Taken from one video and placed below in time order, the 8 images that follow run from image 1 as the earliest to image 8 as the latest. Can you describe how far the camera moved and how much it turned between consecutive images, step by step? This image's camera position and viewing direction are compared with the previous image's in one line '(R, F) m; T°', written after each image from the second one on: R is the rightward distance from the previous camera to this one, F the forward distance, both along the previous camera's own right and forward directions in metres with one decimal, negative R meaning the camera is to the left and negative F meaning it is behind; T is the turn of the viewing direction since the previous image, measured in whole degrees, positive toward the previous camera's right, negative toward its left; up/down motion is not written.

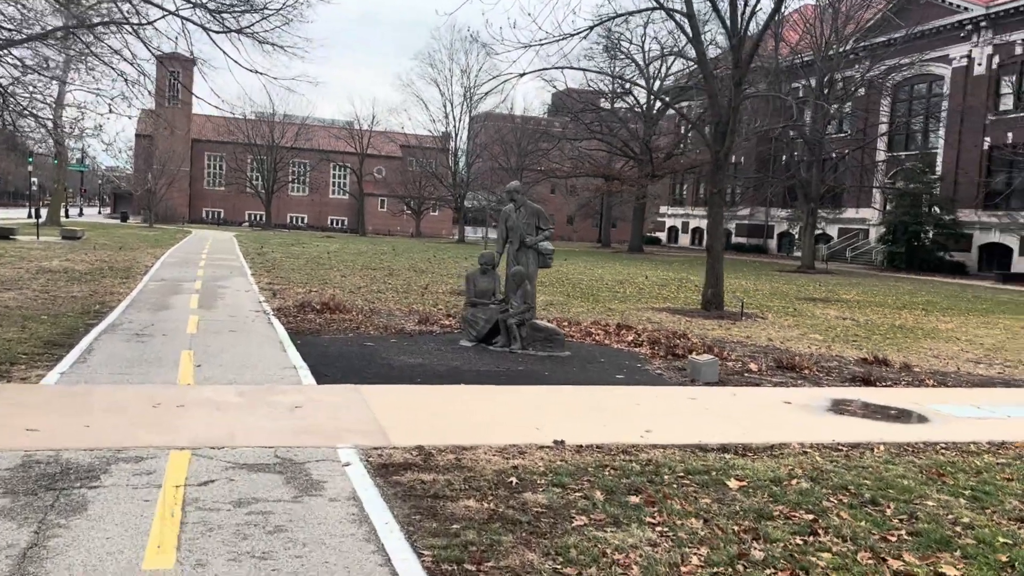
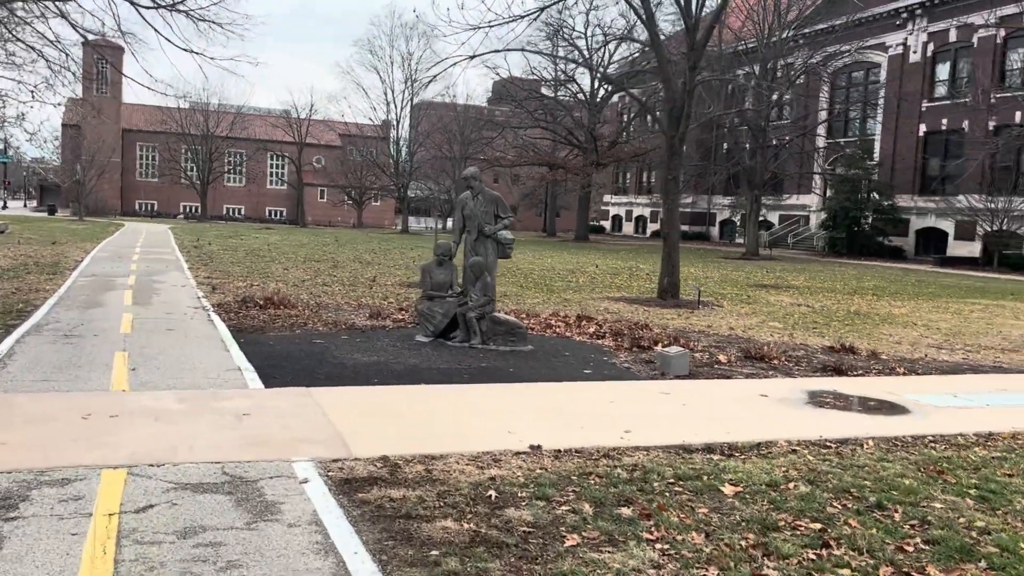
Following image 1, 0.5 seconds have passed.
(-0.2, +0.6) m; +4°
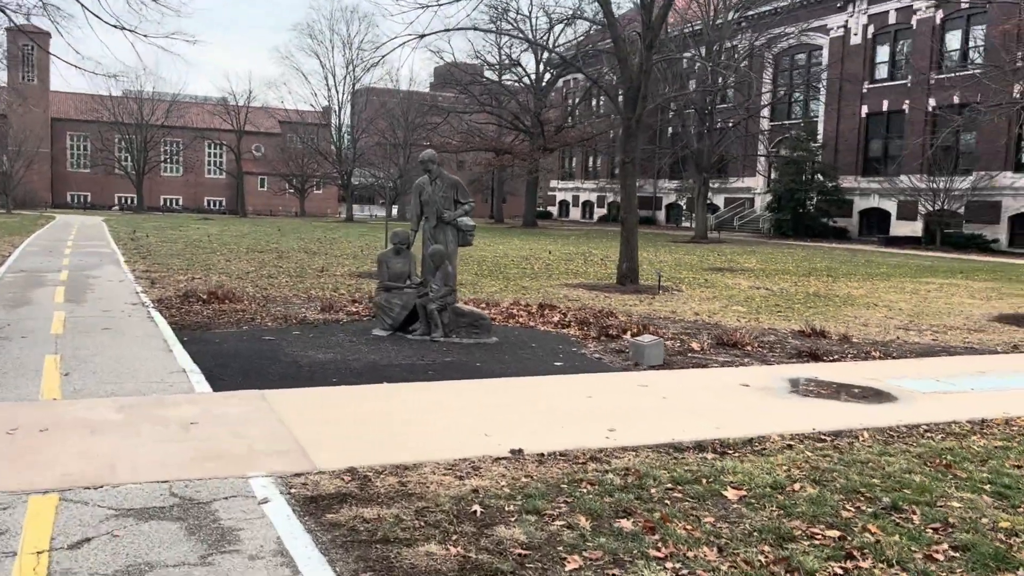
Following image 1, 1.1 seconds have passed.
(-0.2, +0.5) m; +3°
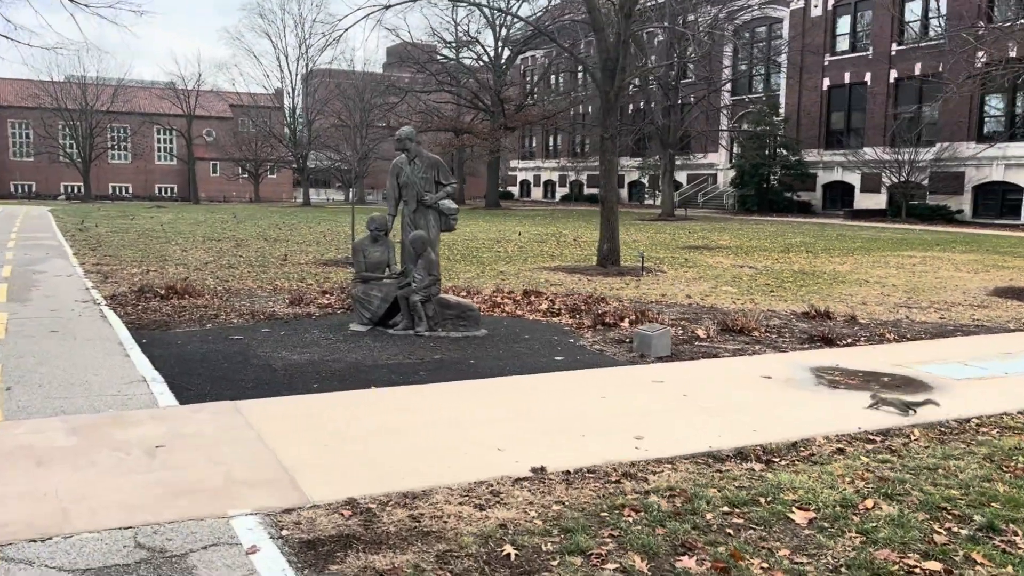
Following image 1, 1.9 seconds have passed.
(-0.3, +0.8) m; +3°
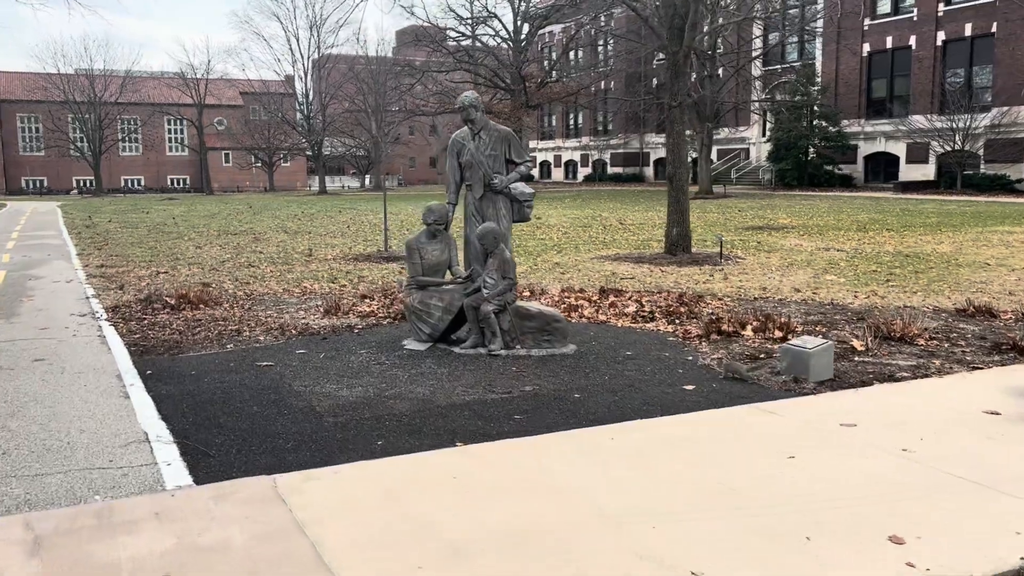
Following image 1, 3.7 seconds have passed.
(-0.7, +2.0) m; -1°
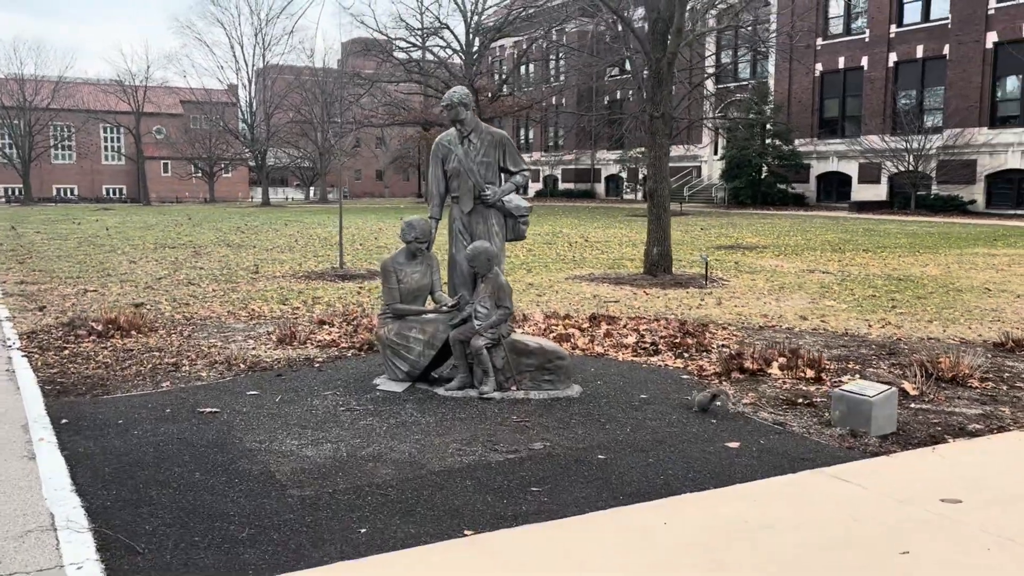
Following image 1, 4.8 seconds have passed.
(-0.4, +1.2) m; +4°
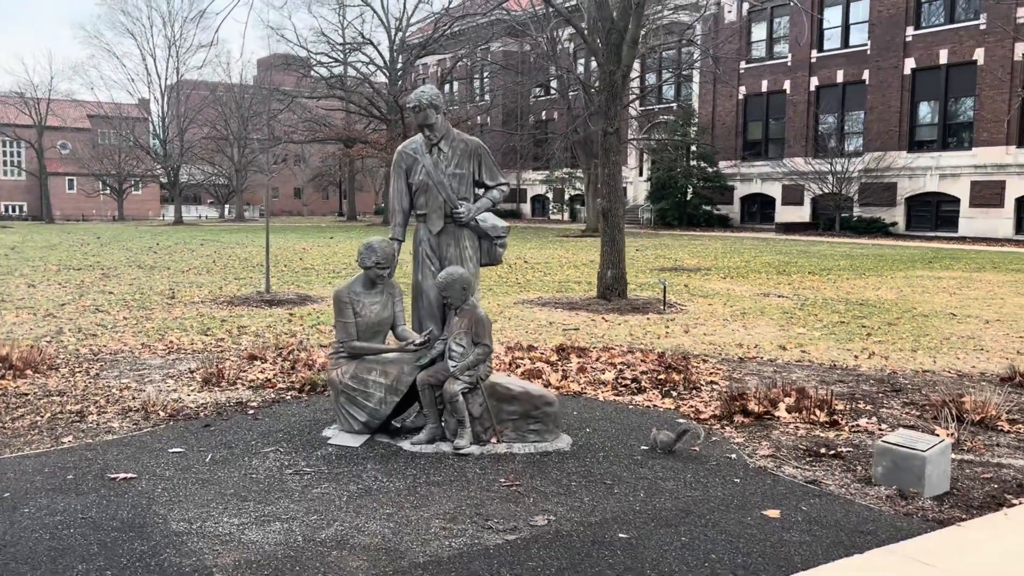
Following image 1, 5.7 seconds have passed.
(-0.4, +1.0) m; +5°
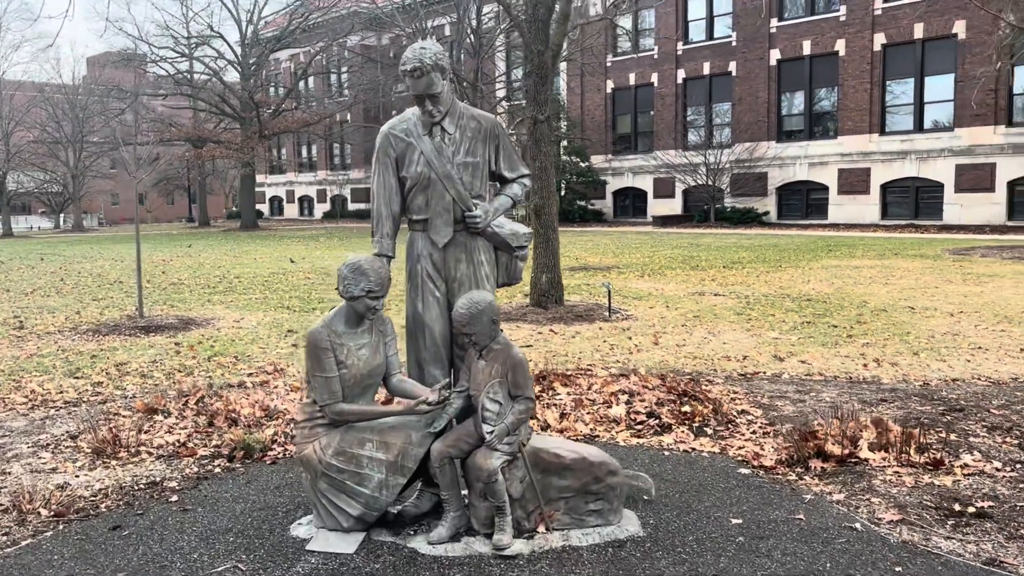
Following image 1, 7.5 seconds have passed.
(-0.8, +1.5) m; +9°
